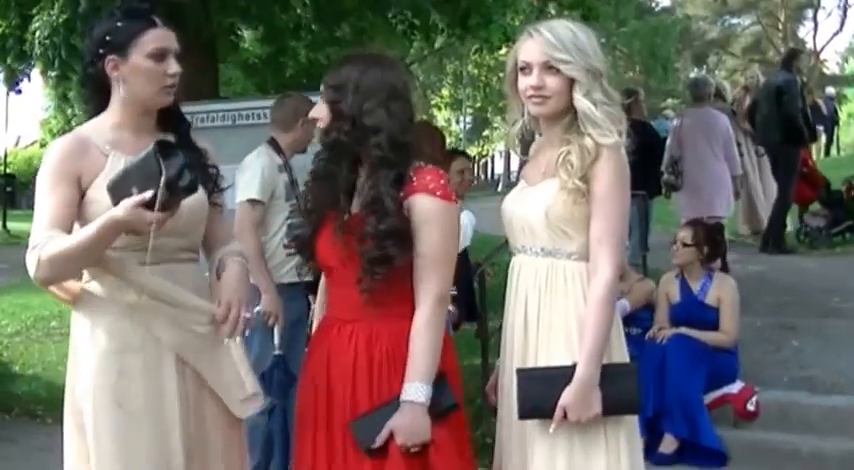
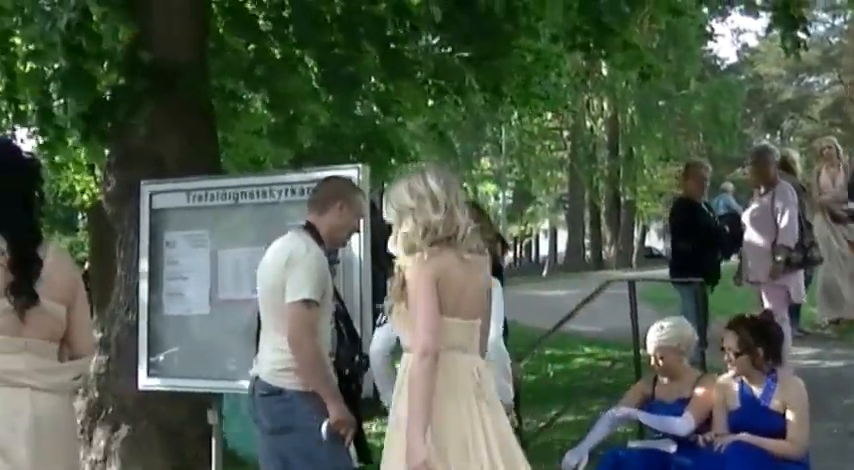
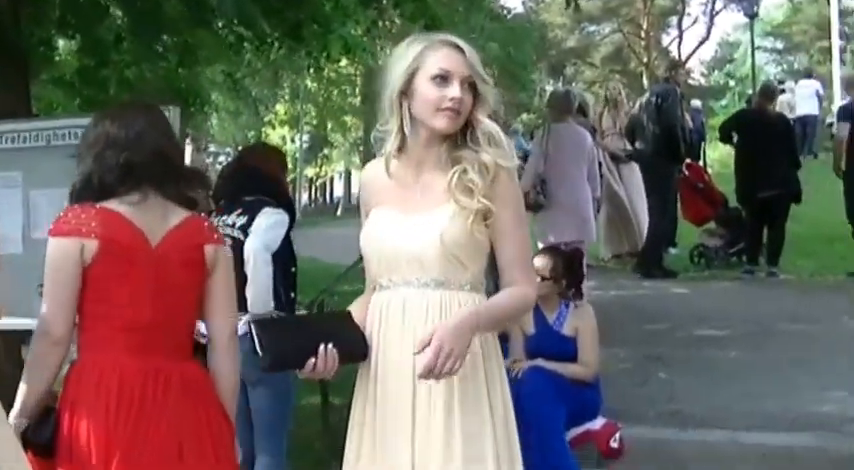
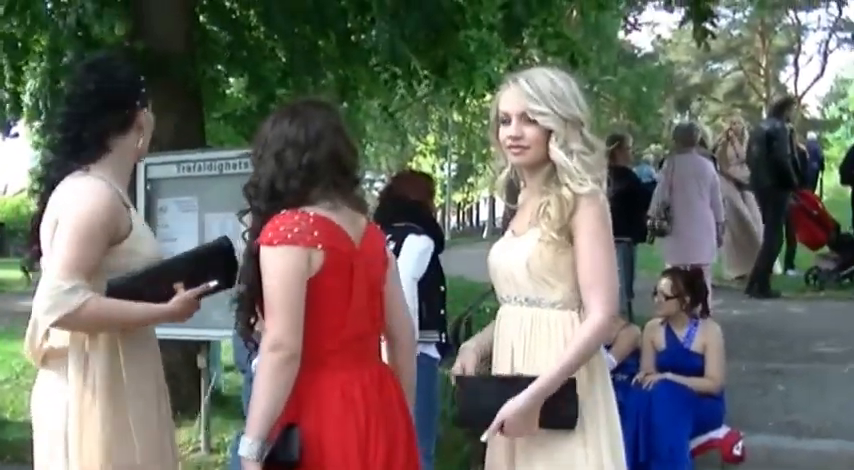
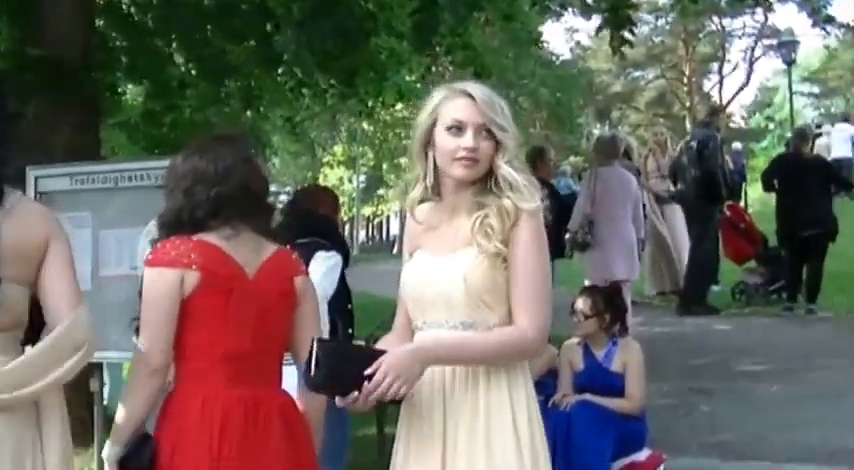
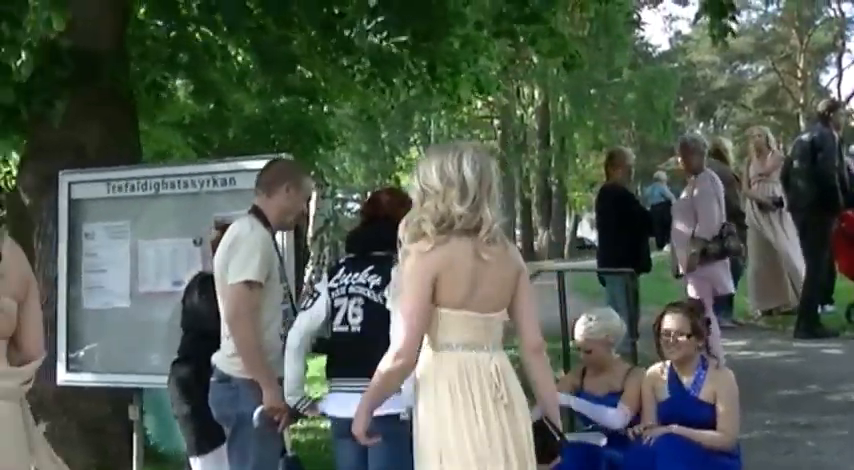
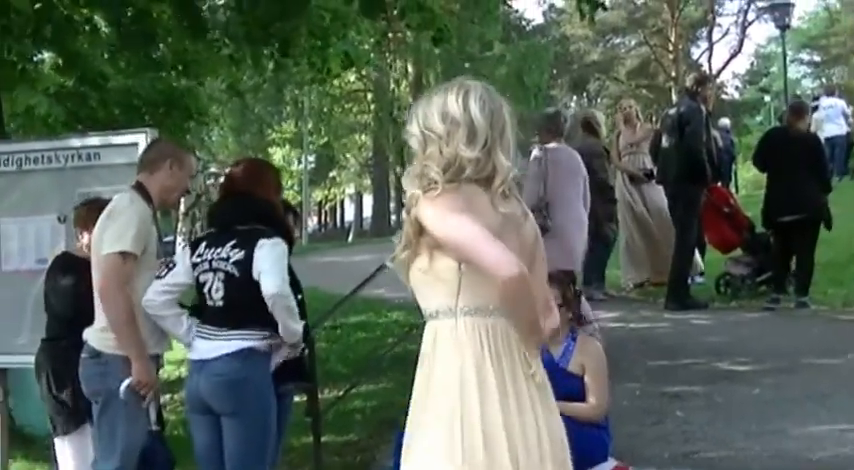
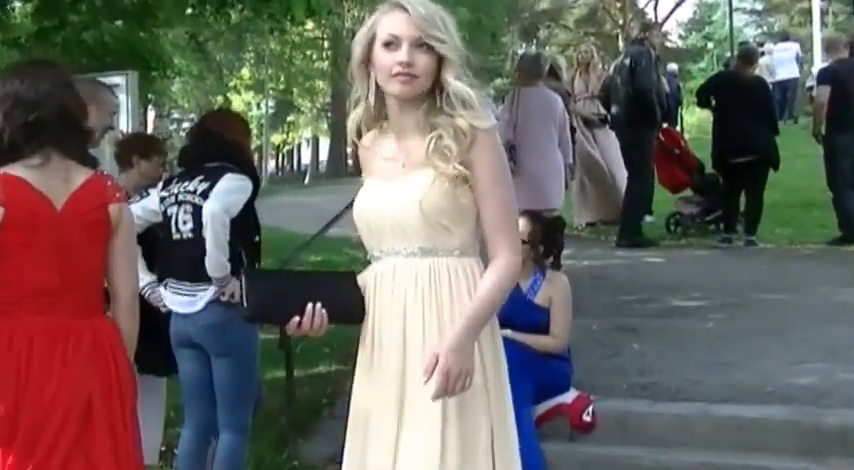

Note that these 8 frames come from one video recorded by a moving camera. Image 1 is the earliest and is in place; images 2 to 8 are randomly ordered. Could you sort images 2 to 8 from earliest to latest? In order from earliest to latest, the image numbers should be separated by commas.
4, 5, 3, 8, 7, 6, 2
